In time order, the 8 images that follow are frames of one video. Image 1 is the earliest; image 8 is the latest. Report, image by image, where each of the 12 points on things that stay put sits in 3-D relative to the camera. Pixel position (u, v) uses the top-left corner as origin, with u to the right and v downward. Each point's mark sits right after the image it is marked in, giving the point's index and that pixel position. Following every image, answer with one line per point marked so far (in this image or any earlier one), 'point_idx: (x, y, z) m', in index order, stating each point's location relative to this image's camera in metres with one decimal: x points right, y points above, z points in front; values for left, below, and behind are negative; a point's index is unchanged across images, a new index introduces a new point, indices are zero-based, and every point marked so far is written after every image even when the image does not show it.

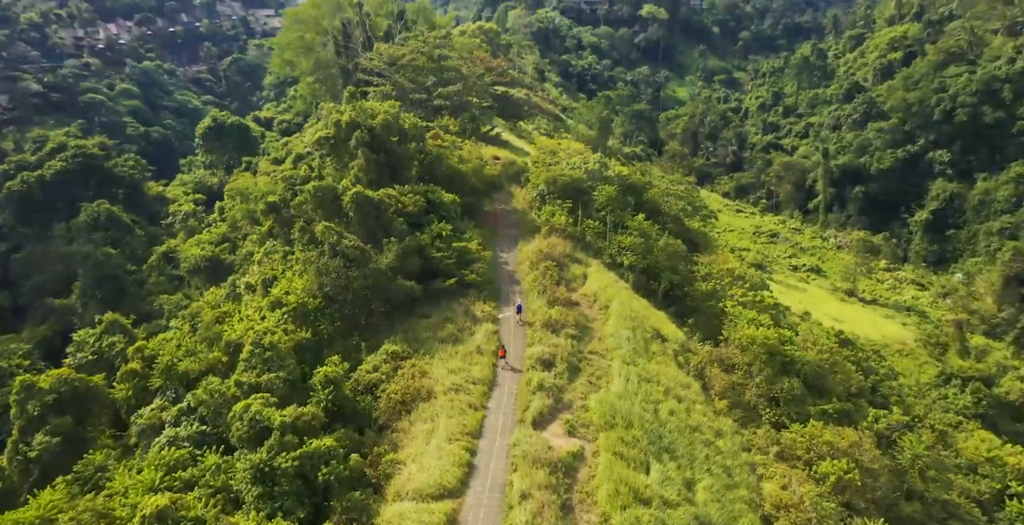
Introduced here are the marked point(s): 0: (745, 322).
0: (+7.1, -1.8, +19.0) m
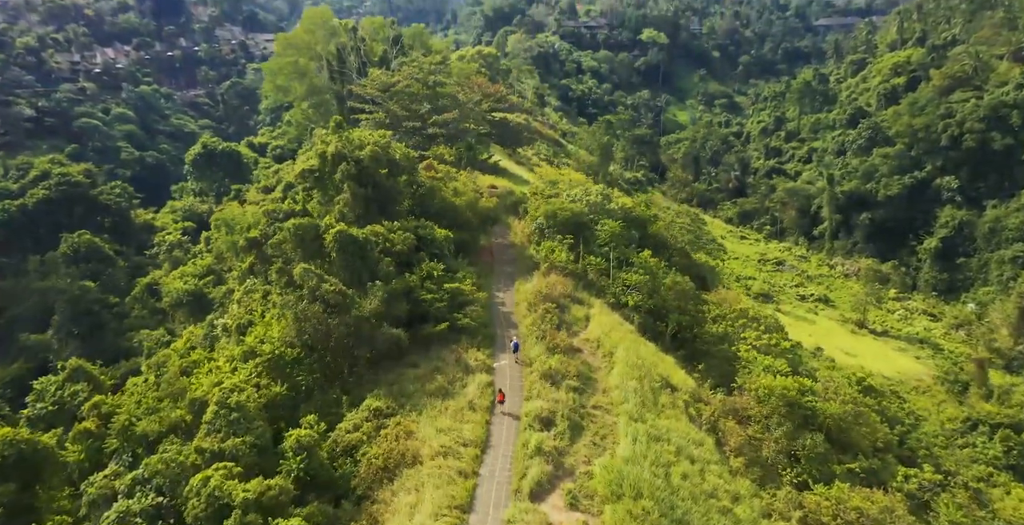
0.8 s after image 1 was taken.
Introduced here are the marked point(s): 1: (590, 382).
0: (+7.0, -3.0, +17.6) m
1: (+1.9, -3.0, +15.6) m
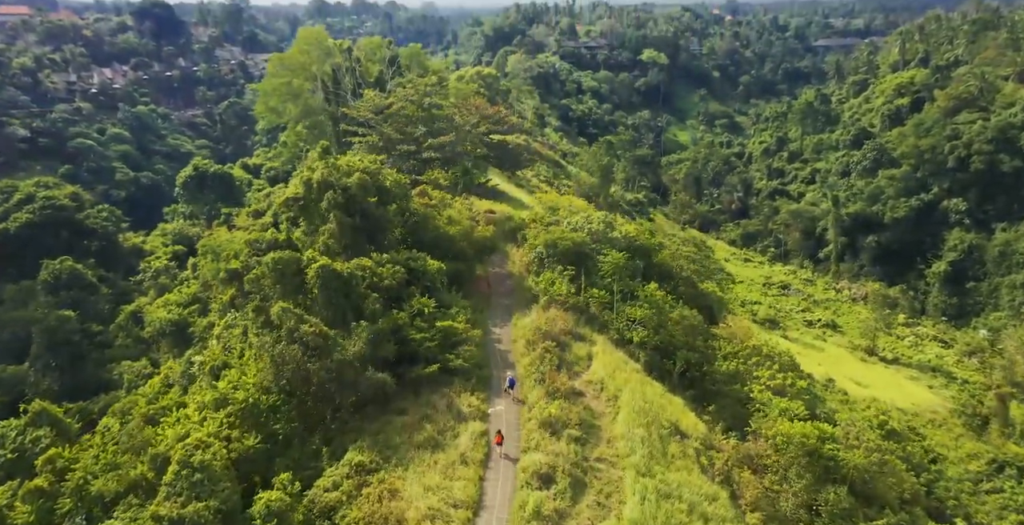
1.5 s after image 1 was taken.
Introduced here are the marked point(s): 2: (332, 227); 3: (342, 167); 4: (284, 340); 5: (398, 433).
0: (+6.9, -3.9, +16.3) m
1: (+1.9, -3.8, +14.3) m
2: (-4.8, +1.0, +16.8) m
3: (-4.9, +2.7, +17.9) m
4: (-5.0, -1.7, +13.6) m
5: (-2.5, -3.7, +13.4) m
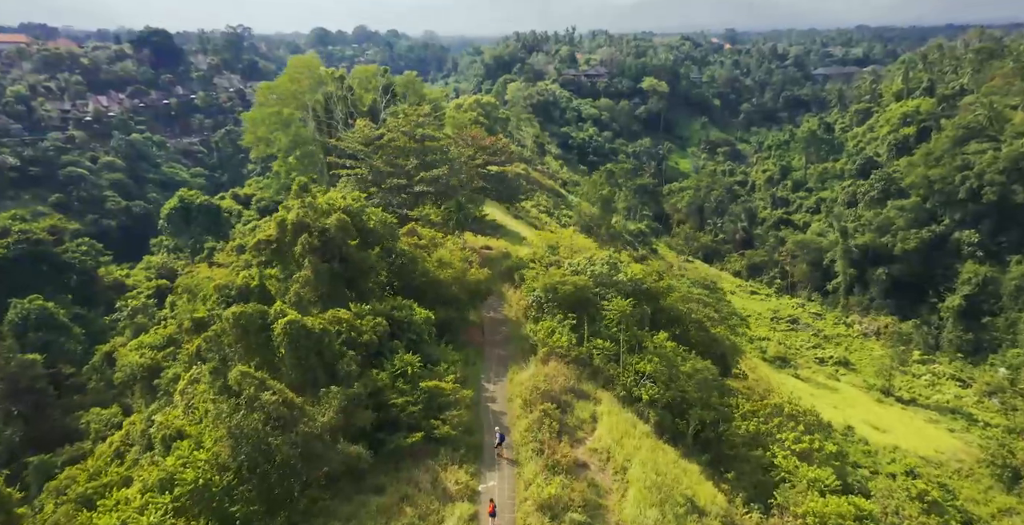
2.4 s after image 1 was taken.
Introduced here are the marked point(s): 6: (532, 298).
0: (+6.8, -5.2, +14.4) m
1: (+1.7, -5.0, +12.5) m
2: (-4.9, -0.3, +15.1) m
3: (-5.0, +1.5, +16.3) m
4: (-5.1, -2.8, +11.9) m
5: (-2.6, -4.7, +11.6) m
6: (+0.6, -1.1, +19.3) m
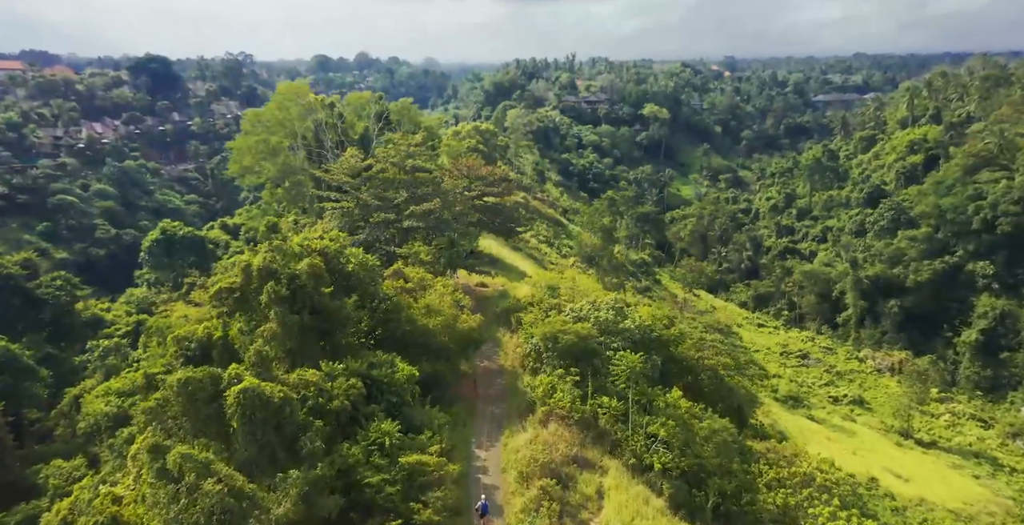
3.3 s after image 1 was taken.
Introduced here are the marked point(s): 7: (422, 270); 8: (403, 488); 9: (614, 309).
0: (+6.6, -6.2, +12.4) m
1: (+1.6, -6.0, +10.5) m
2: (-5.1, -1.4, +13.3) m
3: (-5.1, +0.3, +14.6) m
4: (-5.2, -3.8, +10.0) m
5: (-2.7, -5.7, +9.6) m
6: (+0.5, -2.4, +17.5) m
7: (-2.8, -0.3, +19.7) m
8: (-2.0, -4.2, +11.7) m
9: (+2.9, -1.4, +18.2) m
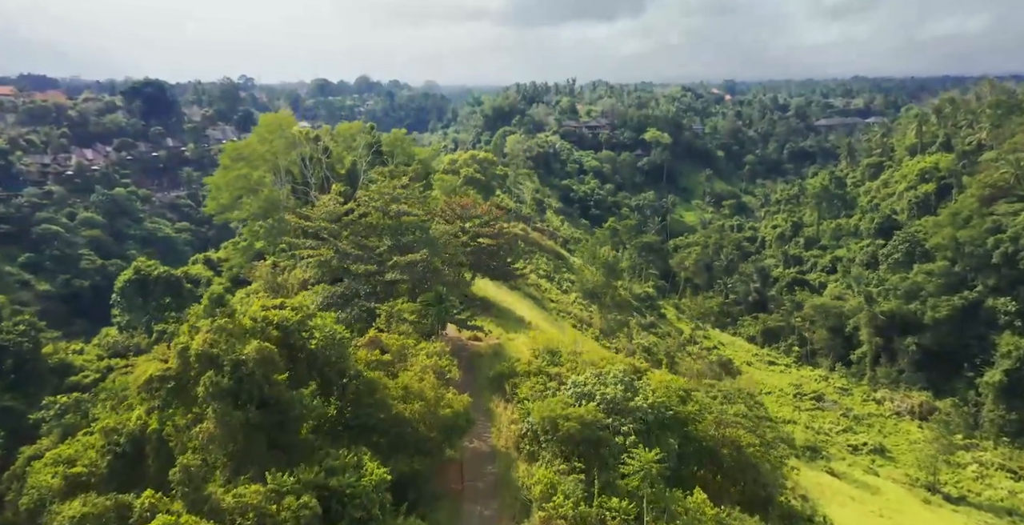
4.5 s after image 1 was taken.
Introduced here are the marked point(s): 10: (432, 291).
0: (+6.5, -7.7, +10.0) m
1: (+1.4, -7.4, +8.0) m
2: (-5.2, -2.9, +11.0) m
3: (-5.3, -1.2, +12.3) m
4: (-5.4, -5.1, +7.6) m
5: (-2.9, -7.1, +7.2) m
6: (+0.3, -4.0, +15.1) m
7: (-3.0, -2.0, +17.4) m
8: (-2.2, -5.6, +9.3) m
9: (+2.8, -3.0, +15.9) m
10: (-2.6, -0.9, +20.2) m
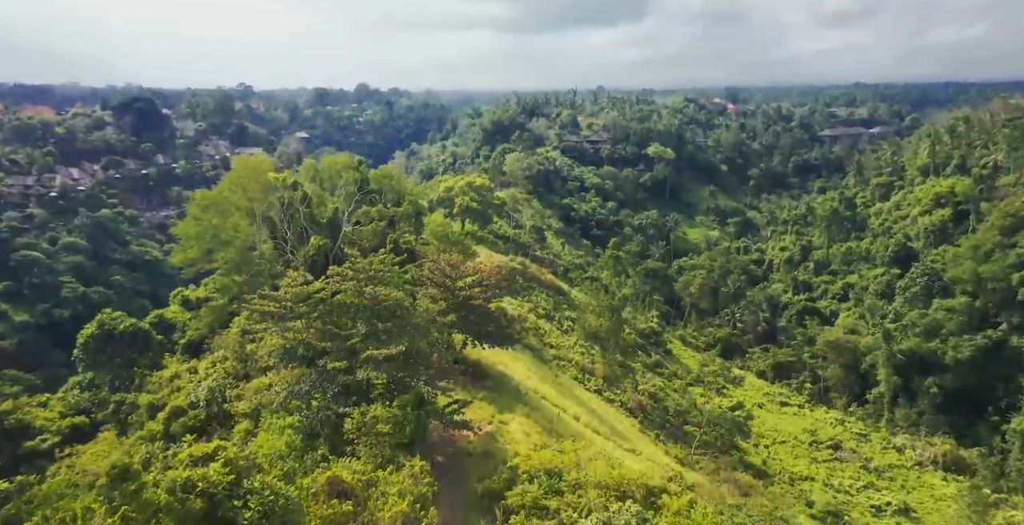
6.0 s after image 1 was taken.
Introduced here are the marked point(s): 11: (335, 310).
0: (+6.2, -10.2, +7.3) m
1: (+1.2, -9.8, +5.4) m
2: (-5.5, -5.3, +8.4) m
3: (-5.5, -3.7, +9.7) m
4: (-5.6, -7.6, +5.0) m
5: (-3.1, -9.5, +4.5) m
6: (+0.1, -6.5, +12.5) m
7: (-3.2, -4.5, +14.8) m
8: (-2.4, -8.1, +6.7) m
9: (+2.6, -5.5, +13.3) m
10: (-2.8, -3.4, +17.6) m
11: (-5.2, -1.3, +18.2) m
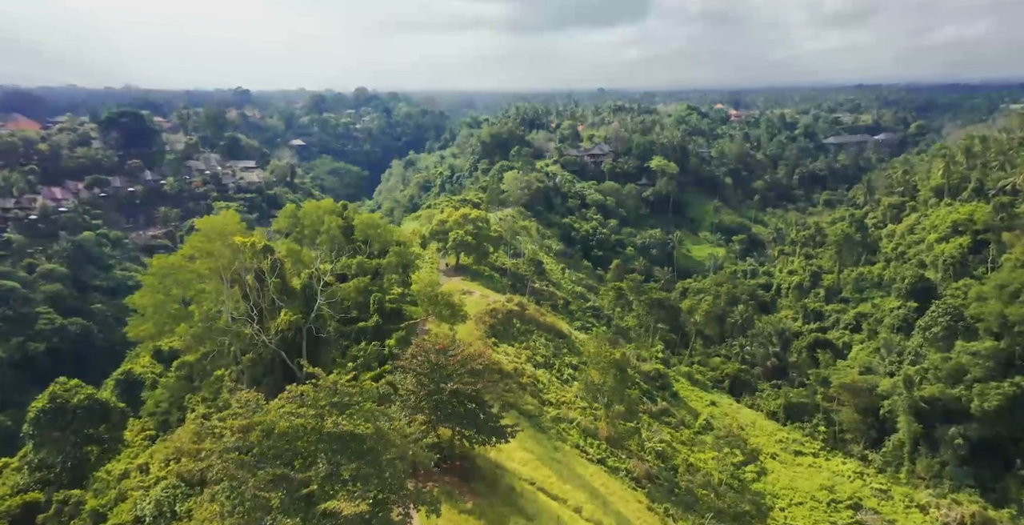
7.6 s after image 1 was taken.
0: (+6.0, -13.1, +4.5) m
1: (+1.0, -12.8, +2.5) m
2: (-5.7, -8.3, +5.5) m
3: (-5.7, -6.6, +6.9) m
4: (-5.9, -10.5, +2.1) m
5: (-3.4, -12.5, +1.7) m
6: (-0.1, -9.4, +9.7) m
7: (-3.4, -7.4, +12.0) m
8: (-2.7, -11.0, +3.9) m
9: (+2.3, -8.5, +10.4) m
10: (-3.0, -6.3, +14.8) m
11: (-5.4, -4.3, +15.3) m
